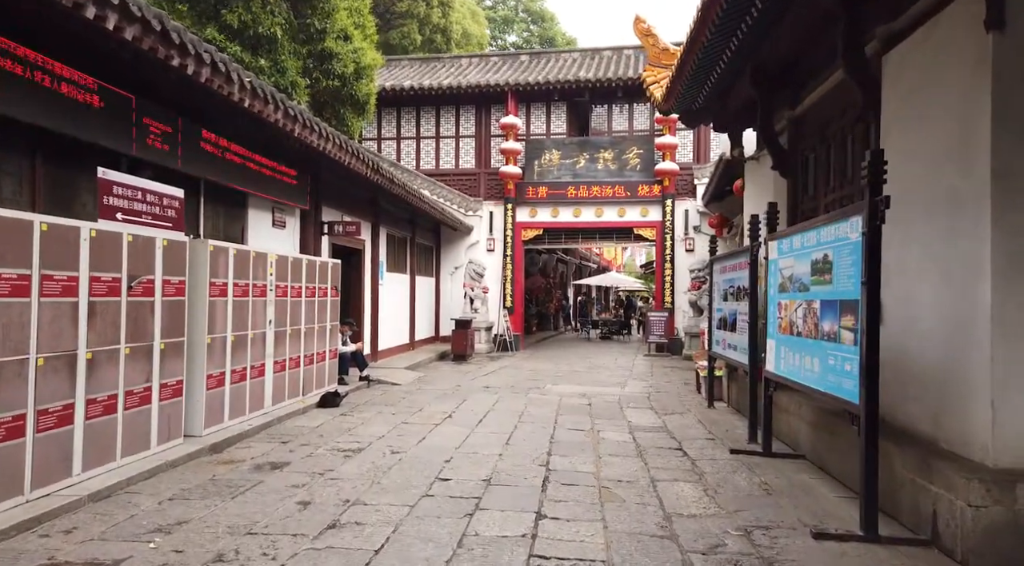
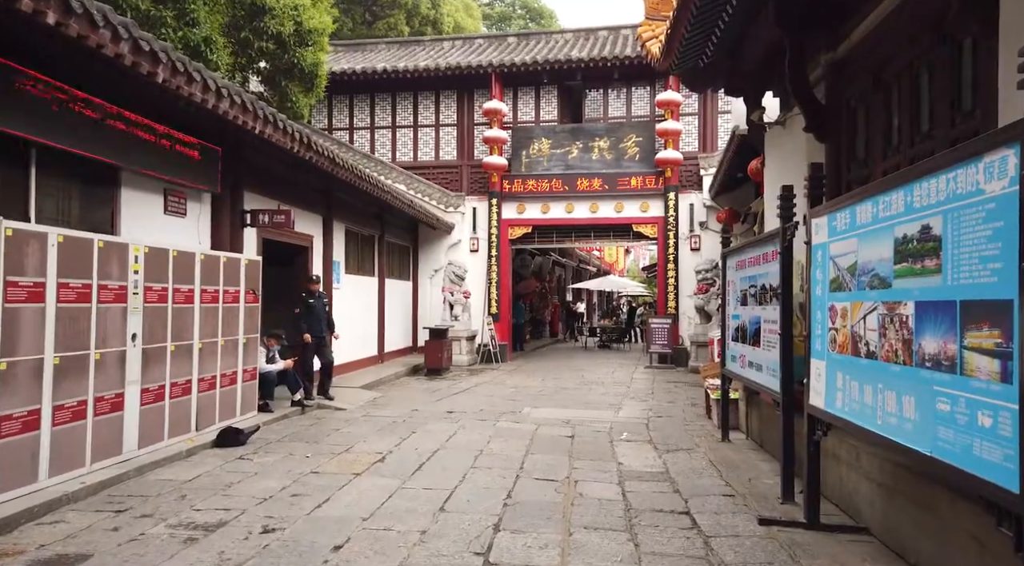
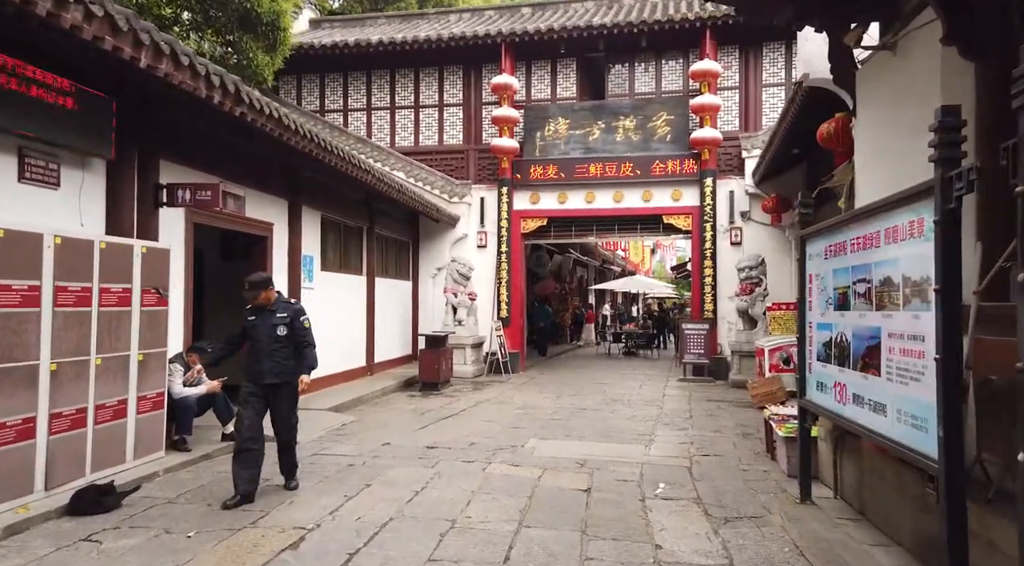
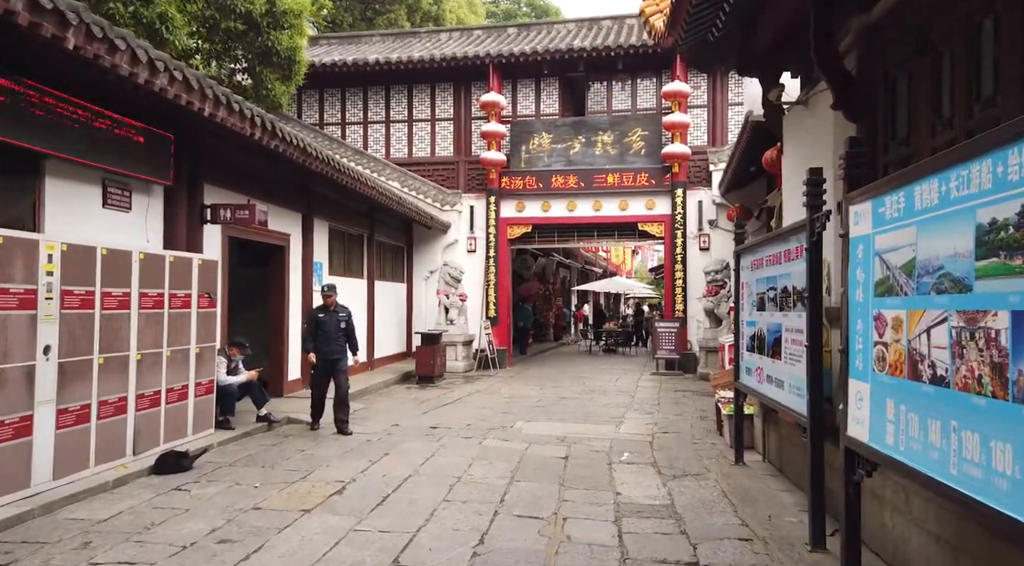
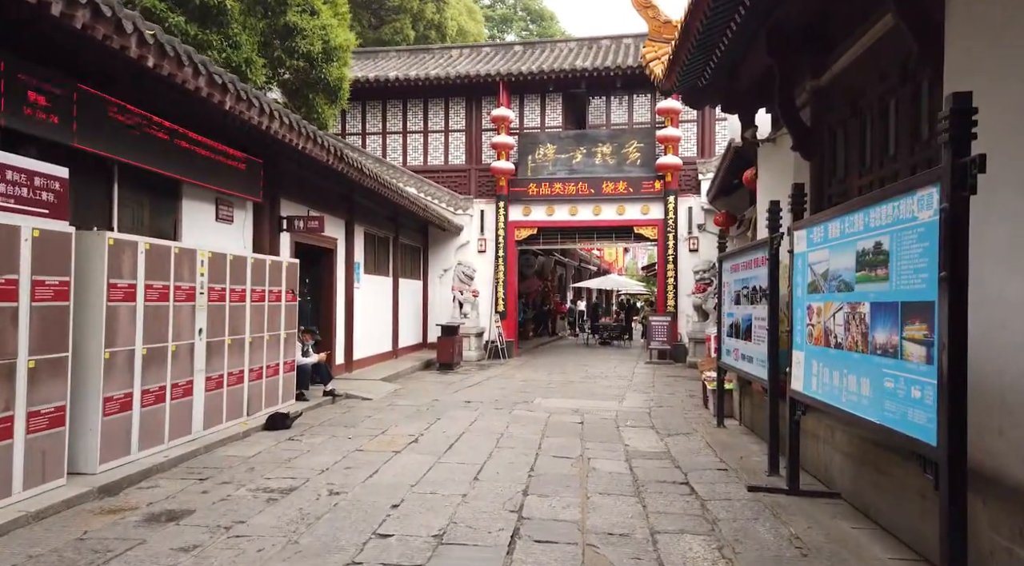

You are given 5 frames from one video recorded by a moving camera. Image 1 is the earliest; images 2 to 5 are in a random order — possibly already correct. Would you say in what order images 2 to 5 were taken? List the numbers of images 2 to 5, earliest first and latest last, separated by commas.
5, 2, 4, 3
